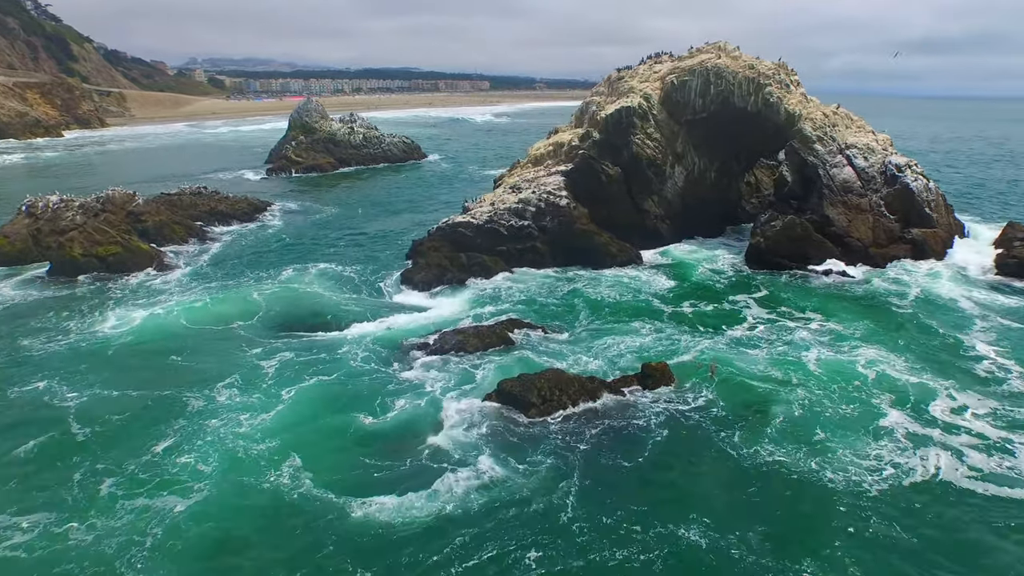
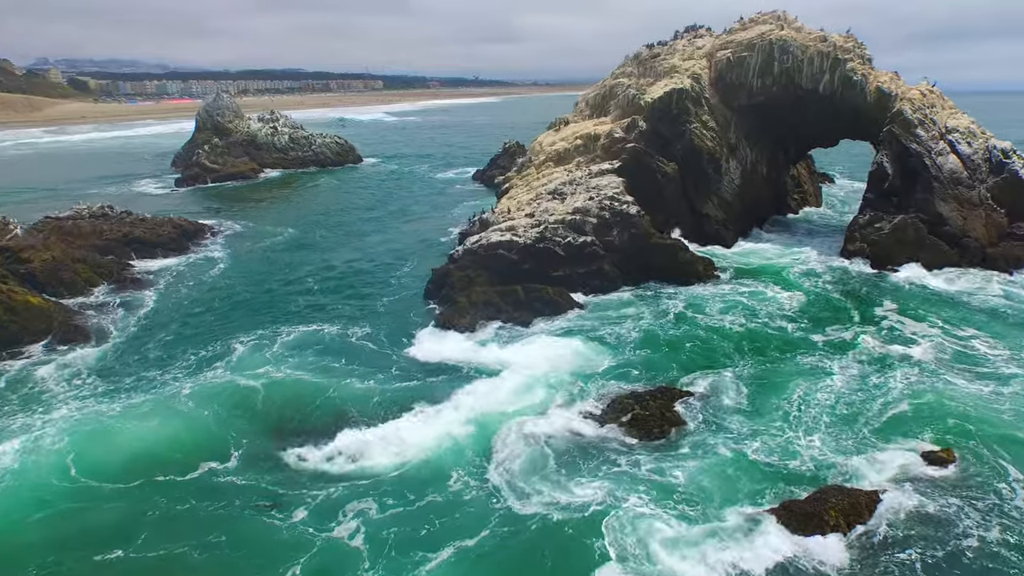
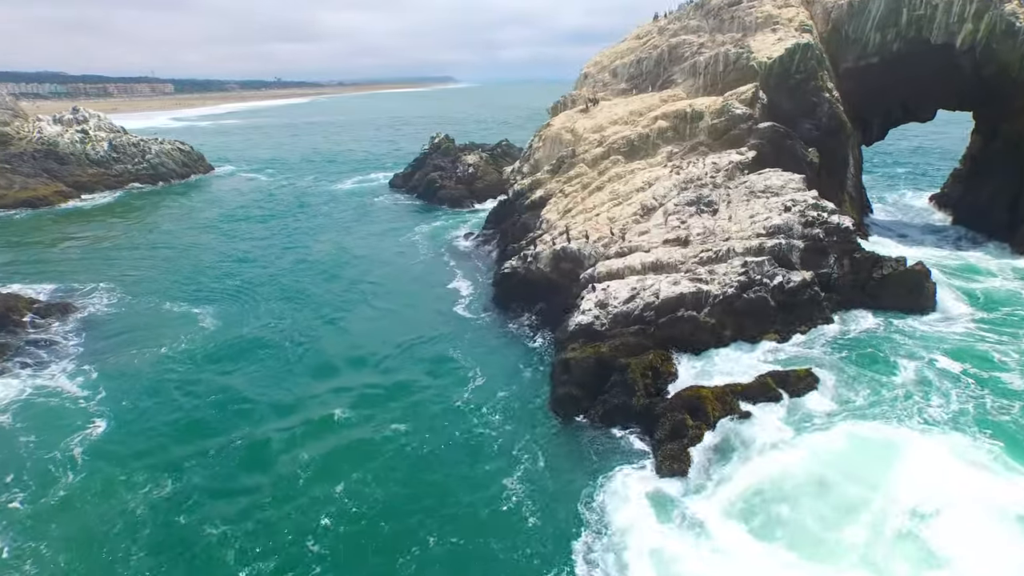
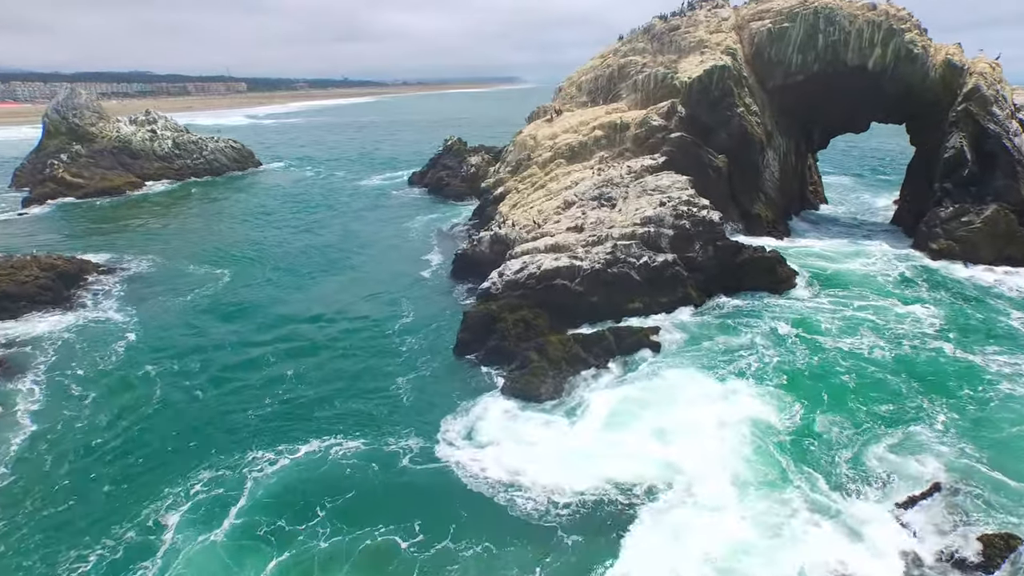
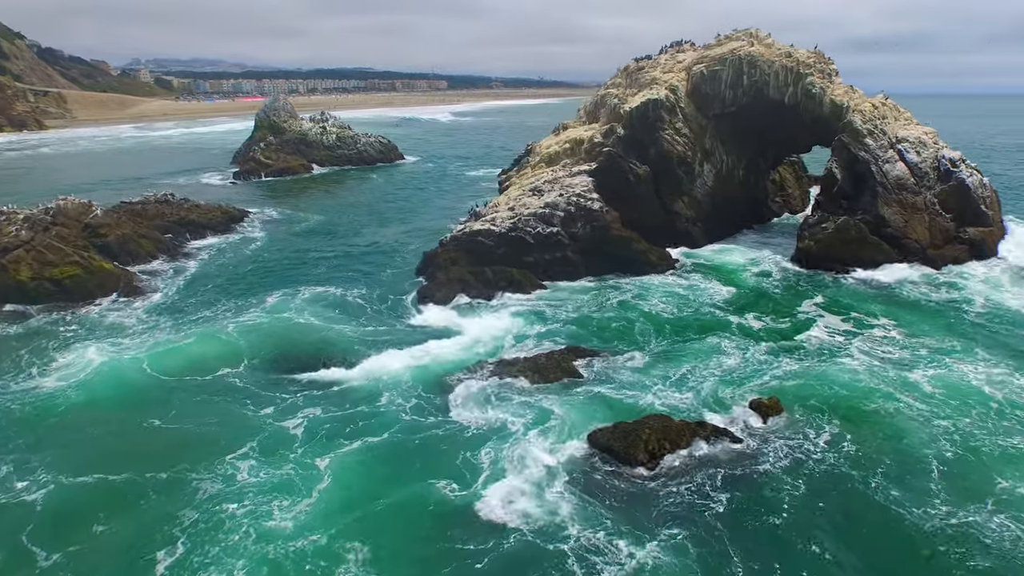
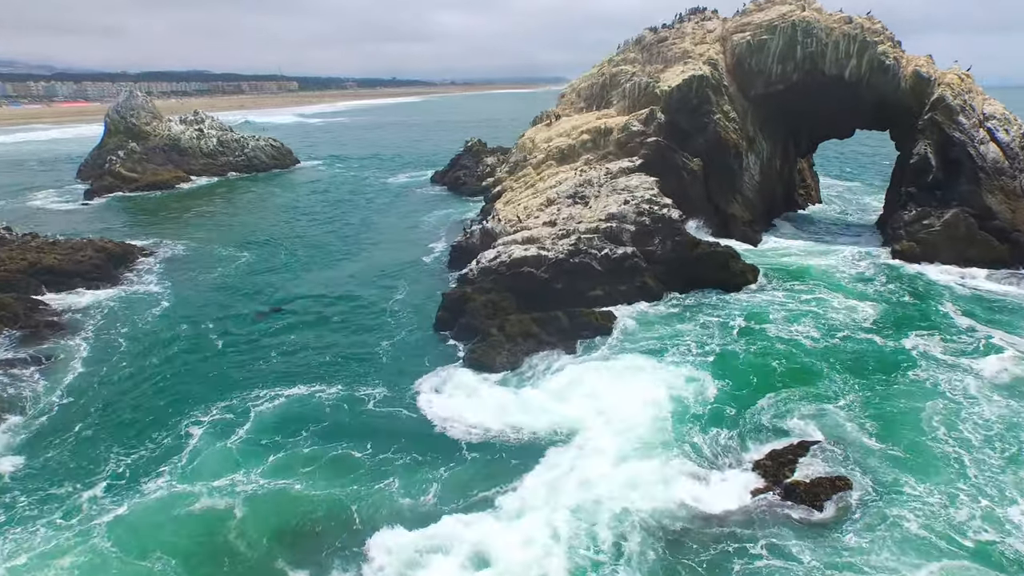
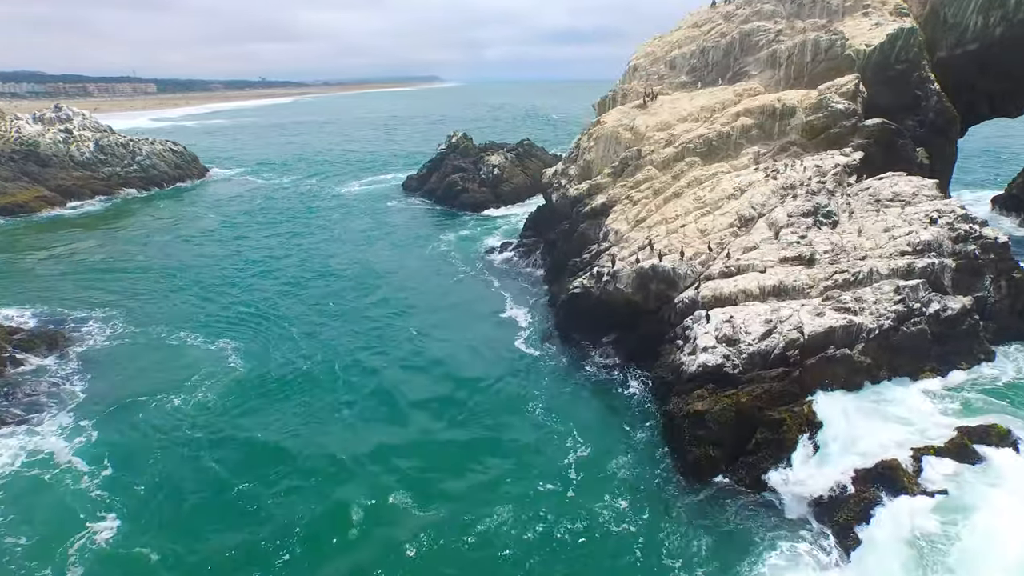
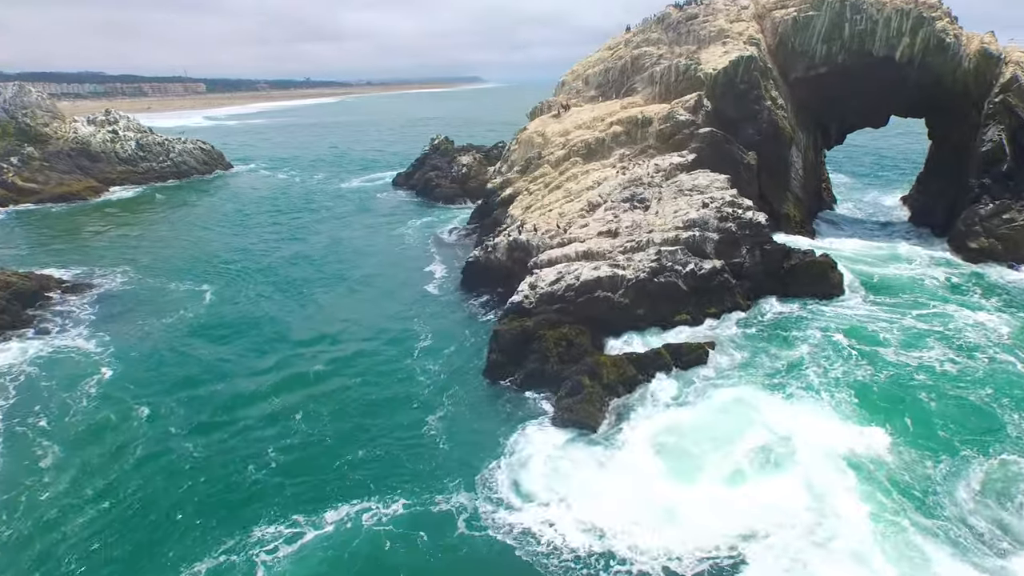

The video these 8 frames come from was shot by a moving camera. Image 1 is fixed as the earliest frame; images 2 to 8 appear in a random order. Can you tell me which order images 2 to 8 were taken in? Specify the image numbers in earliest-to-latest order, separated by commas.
5, 2, 6, 4, 8, 3, 7
